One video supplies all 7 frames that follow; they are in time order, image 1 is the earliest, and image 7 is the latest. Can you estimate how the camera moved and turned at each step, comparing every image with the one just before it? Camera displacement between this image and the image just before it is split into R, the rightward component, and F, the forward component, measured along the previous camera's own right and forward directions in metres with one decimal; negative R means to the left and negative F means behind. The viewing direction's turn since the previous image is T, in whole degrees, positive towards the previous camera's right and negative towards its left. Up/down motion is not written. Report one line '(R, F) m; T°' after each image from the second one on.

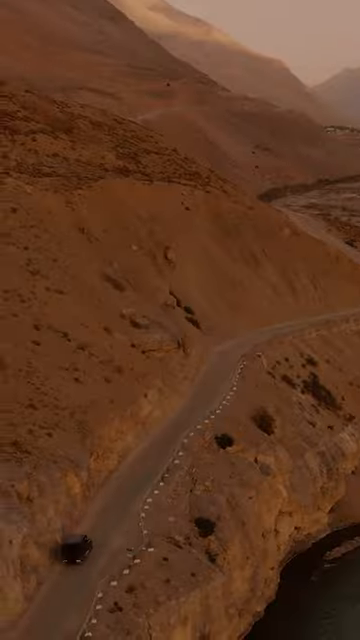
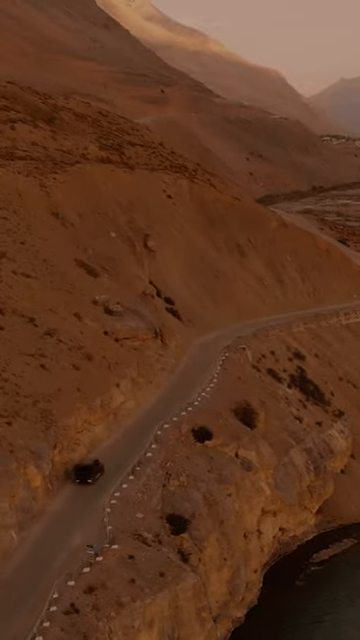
(+0.5, +2.1) m; 0°
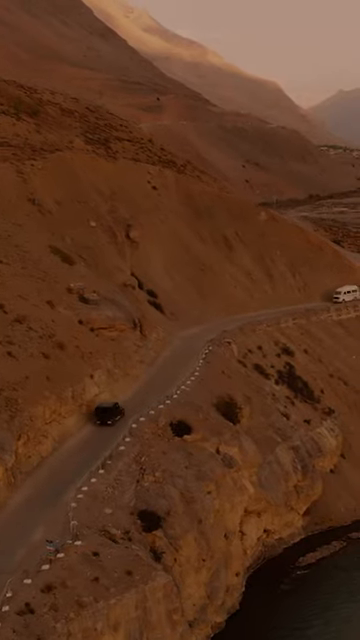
(+0.4, +1.7) m; 0°
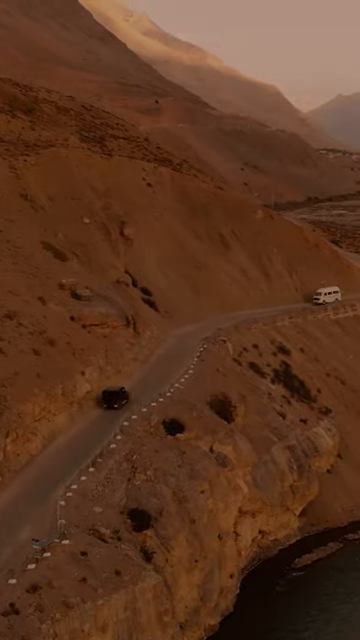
(+0.1, +0.6) m; 0°
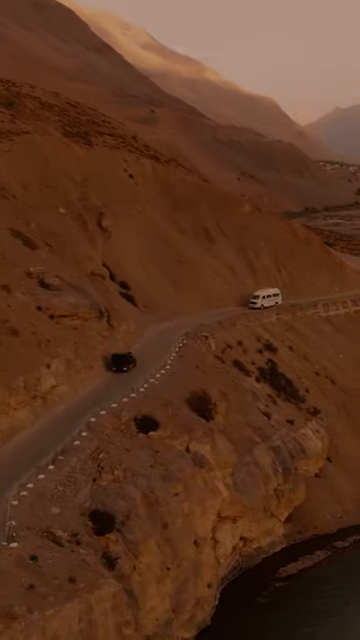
(+0.4, +2.0) m; 0°
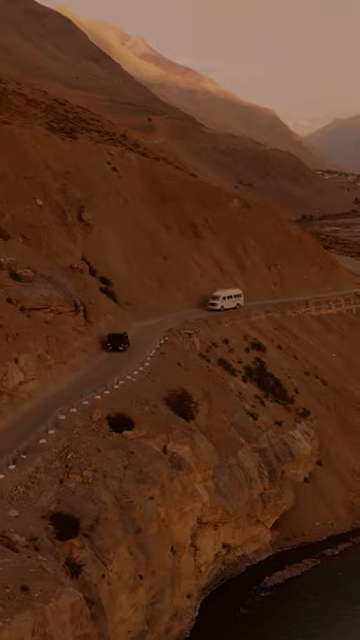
(+0.4, +1.6) m; 0°
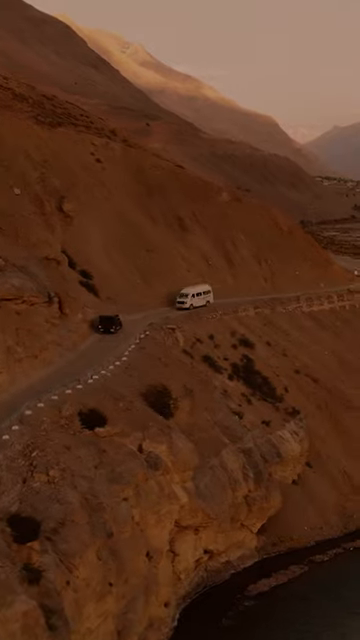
(+0.4, +1.5) m; 0°
